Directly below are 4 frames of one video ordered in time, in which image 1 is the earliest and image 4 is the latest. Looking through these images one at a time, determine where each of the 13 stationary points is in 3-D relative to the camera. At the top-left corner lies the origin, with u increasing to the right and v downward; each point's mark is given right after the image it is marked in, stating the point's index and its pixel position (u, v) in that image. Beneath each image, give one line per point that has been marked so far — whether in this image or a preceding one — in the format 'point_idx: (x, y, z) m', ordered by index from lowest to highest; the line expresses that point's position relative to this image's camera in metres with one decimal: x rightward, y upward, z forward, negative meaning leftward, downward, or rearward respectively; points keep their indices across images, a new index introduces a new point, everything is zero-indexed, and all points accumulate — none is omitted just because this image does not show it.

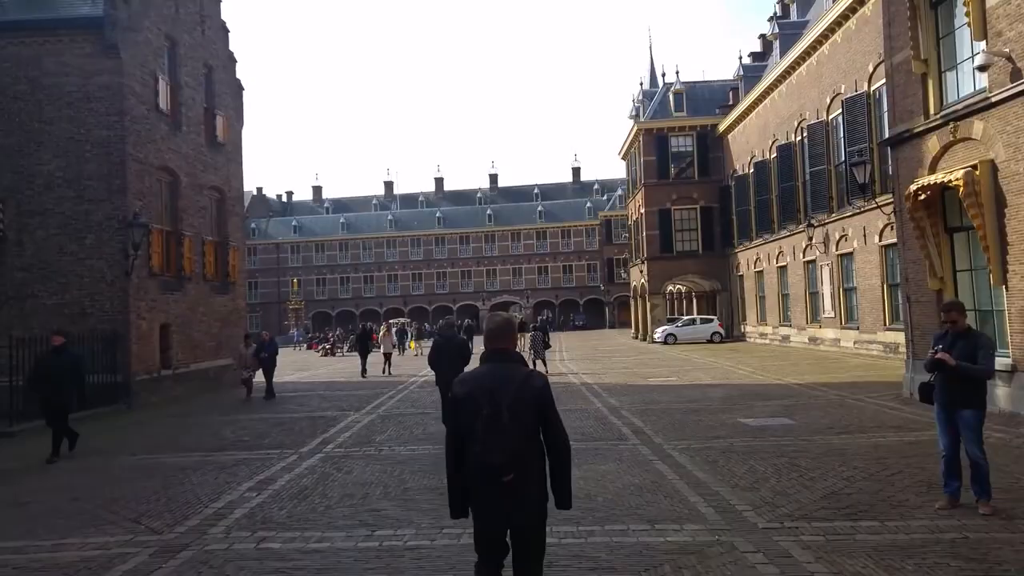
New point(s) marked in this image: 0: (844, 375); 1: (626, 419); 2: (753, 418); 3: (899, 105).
0: (+7.7, -2.0, +19.4) m
1: (+1.8, -2.1, +13.2) m
2: (+3.8, -2.1, +13.1) m
3: (+6.3, +3.0, +13.7) m
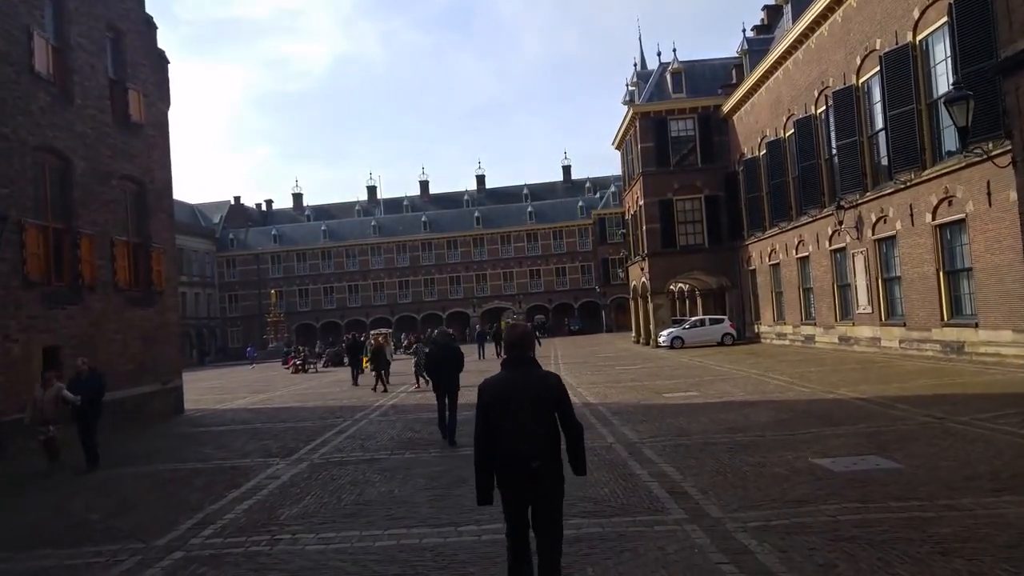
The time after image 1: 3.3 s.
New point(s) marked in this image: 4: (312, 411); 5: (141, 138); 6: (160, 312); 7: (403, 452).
0: (+7.4, -1.8, +15.4) m
1: (+1.6, -2.0, +9.2) m
2: (+3.5, -1.9, +9.2) m
3: (+5.9, +3.2, +9.7) m
4: (-4.5, -2.8, +18.9) m
5: (-8.4, +3.4, +18.9) m
6: (-8.1, -0.6, +19.3) m
7: (-1.5, -2.3, +11.6) m
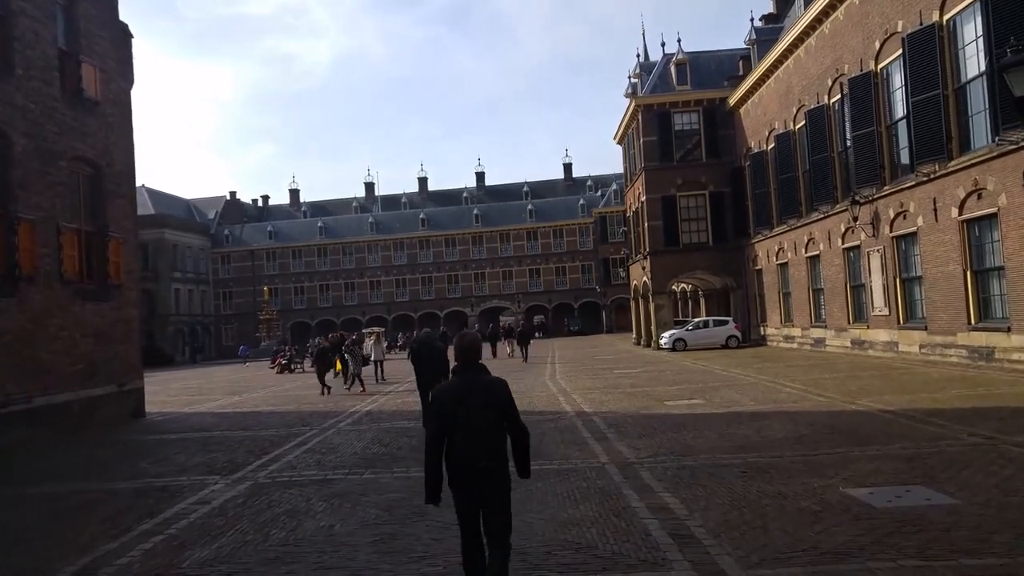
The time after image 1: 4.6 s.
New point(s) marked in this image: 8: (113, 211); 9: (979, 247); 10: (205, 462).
0: (+7.1, -1.8, +13.8) m
1: (+1.3, -1.9, +7.6) m
2: (+3.3, -1.8, +7.6) m
3: (+5.7, +3.3, +8.1) m
4: (-4.8, -2.7, +17.3) m
5: (-8.6, +3.5, +17.3) m
6: (-8.4, -0.4, +17.8) m
7: (-1.8, -2.2, +10.0) m
8: (-8.5, +1.6, +17.7) m
9: (+10.2, +0.9, +18.2) m
10: (-4.2, -2.4, +11.4) m
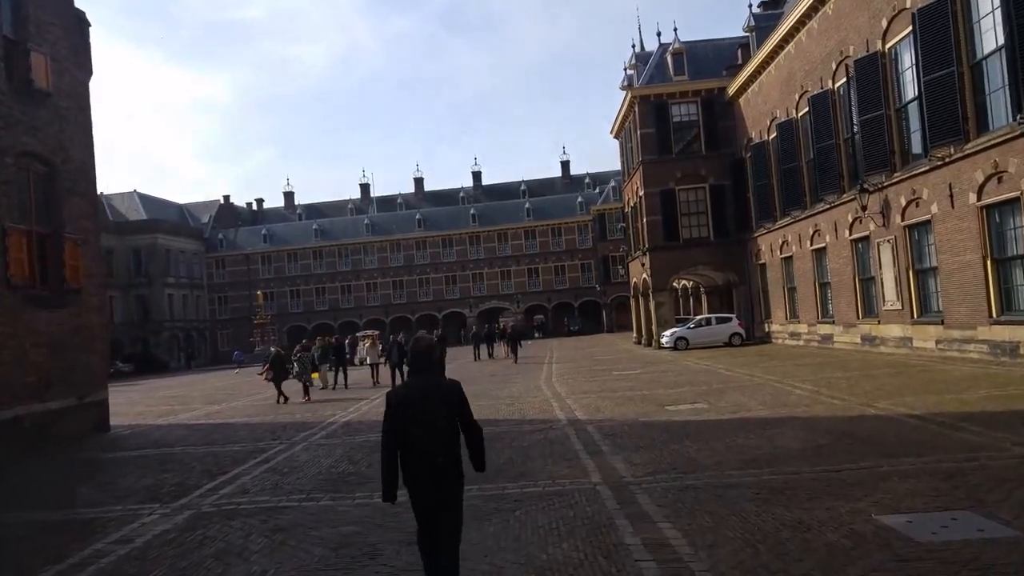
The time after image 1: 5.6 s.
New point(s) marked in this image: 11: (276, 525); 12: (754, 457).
0: (+6.9, -1.6, +12.6) m
1: (+1.1, -1.9, +6.4) m
2: (+3.0, -1.8, +6.3) m
3: (+5.4, +3.4, +6.9) m
4: (-5.0, -2.7, +16.1) m
5: (-8.9, +3.4, +16.1) m
6: (-8.6, -0.5, +16.5) m
7: (-2.0, -2.2, +8.8) m
8: (-8.7, +1.5, +16.5) m
9: (+9.9, +1.1, +17.0) m
10: (-4.4, -2.4, +10.2) m
11: (-2.1, -2.1, +7.6) m
12: (+2.7, -1.9, +9.3) m
